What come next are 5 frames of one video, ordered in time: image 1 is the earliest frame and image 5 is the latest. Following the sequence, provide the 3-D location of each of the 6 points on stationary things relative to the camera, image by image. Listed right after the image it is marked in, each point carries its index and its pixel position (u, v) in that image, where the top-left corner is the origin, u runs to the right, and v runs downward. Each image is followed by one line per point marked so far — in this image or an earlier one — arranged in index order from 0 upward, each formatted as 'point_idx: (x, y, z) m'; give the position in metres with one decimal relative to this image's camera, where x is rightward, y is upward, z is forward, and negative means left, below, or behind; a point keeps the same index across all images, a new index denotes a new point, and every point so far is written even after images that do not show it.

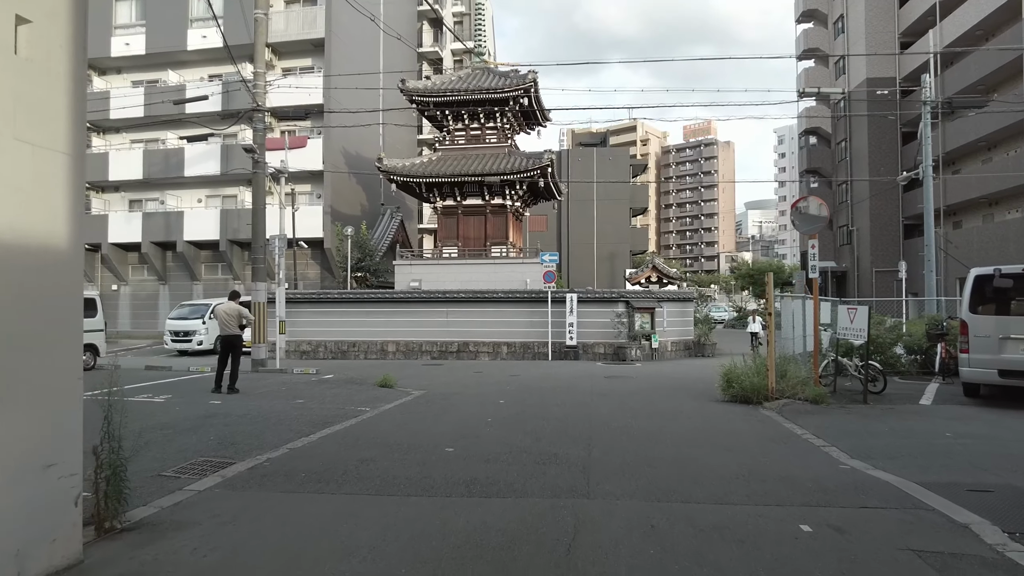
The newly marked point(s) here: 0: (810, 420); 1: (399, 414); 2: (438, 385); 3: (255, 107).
0: (+3.4, -1.5, +7.4) m
1: (-1.3, -1.5, +7.6) m
2: (-1.3, -1.6, +11.1) m
3: (-5.5, +3.8, +13.9) m
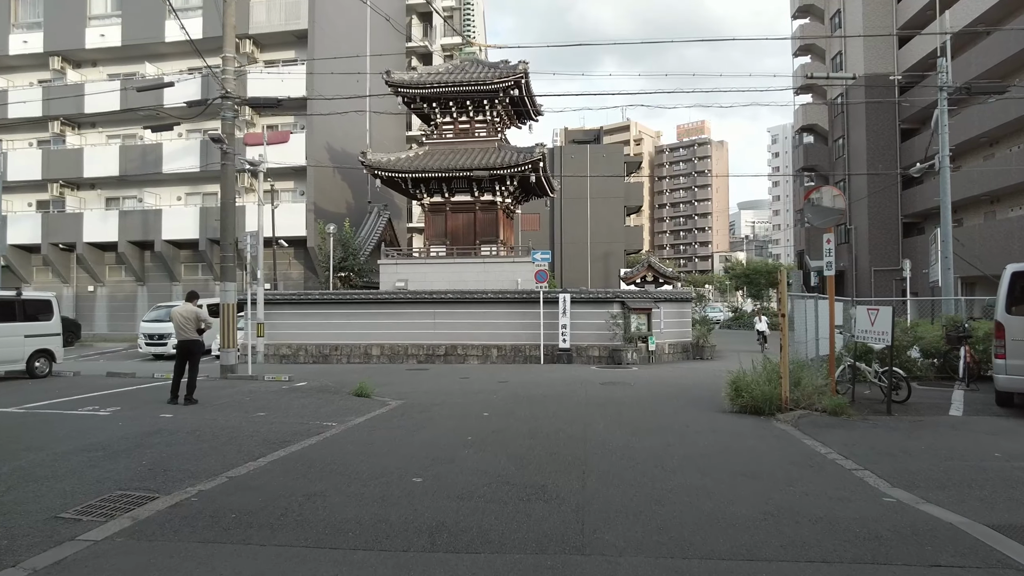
0: (+3.2, -1.5, +6.6) m
1: (-1.5, -1.5, +6.8) m
2: (-1.5, -1.6, +10.2) m
3: (-5.7, +3.8, +13.0) m
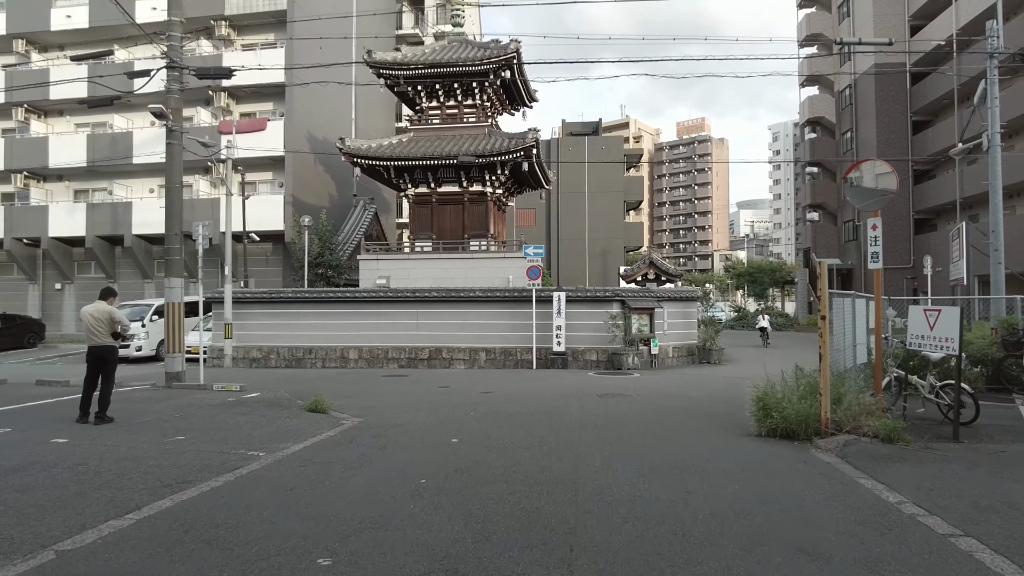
0: (+3.0, -1.4, +5.1) m
1: (-1.7, -1.4, +5.3) m
2: (-1.7, -1.6, +8.7) m
3: (-5.9, +3.9, +11.5) m
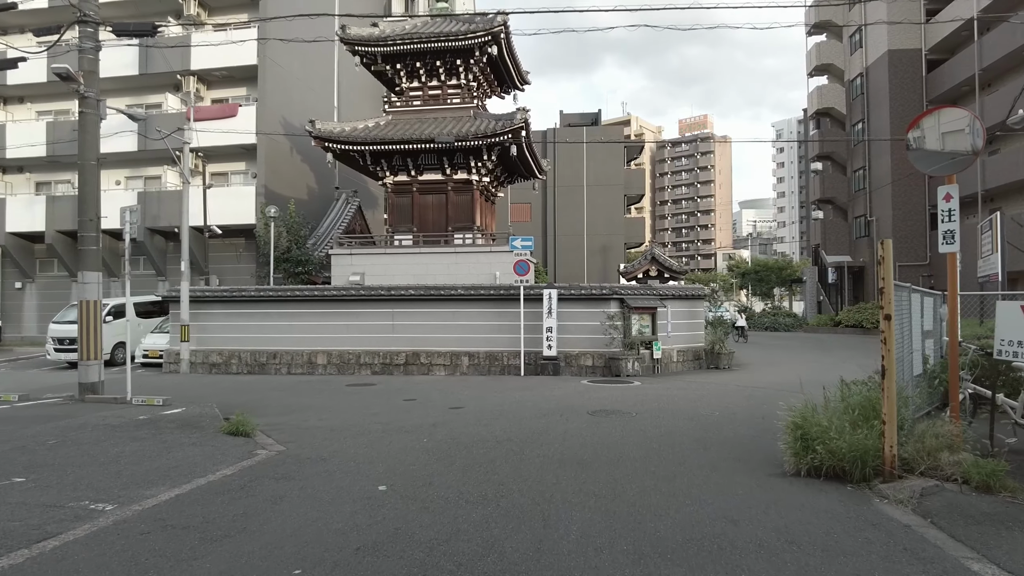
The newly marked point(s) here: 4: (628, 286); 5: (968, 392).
0: (+2.6, -1.3, +3.4) m
1: (-2.0, -1.4, +3.6) m
2: (-2.0, -1.5, +7.0) m
3: (-6.3, +3.9, +9.8) m
4: (+2.5, +0.1, +14.4) m
5: (+3.9, -0.9, +5.7) m
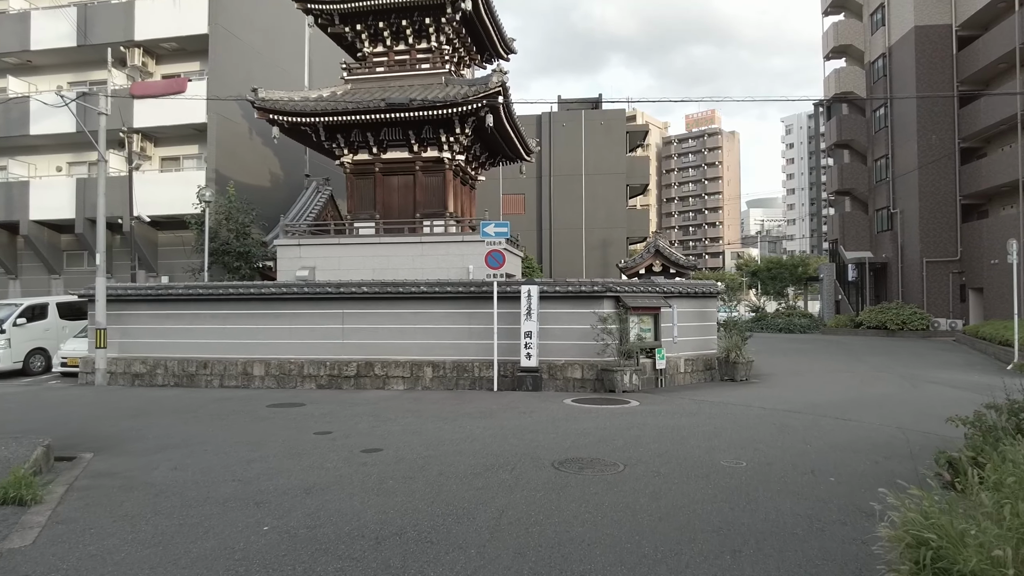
0: (+2.0, -1.3, +0.9) m
1: (-2.6, -1.3, +1.1) m
2: (-2.6, -1.5, +4.6) m
3: (-6.8, +4.0, +7.4) m
4: (+2.0, +0.1, +11.9) m
5: (+3.4, -0.8, +3.1) m
